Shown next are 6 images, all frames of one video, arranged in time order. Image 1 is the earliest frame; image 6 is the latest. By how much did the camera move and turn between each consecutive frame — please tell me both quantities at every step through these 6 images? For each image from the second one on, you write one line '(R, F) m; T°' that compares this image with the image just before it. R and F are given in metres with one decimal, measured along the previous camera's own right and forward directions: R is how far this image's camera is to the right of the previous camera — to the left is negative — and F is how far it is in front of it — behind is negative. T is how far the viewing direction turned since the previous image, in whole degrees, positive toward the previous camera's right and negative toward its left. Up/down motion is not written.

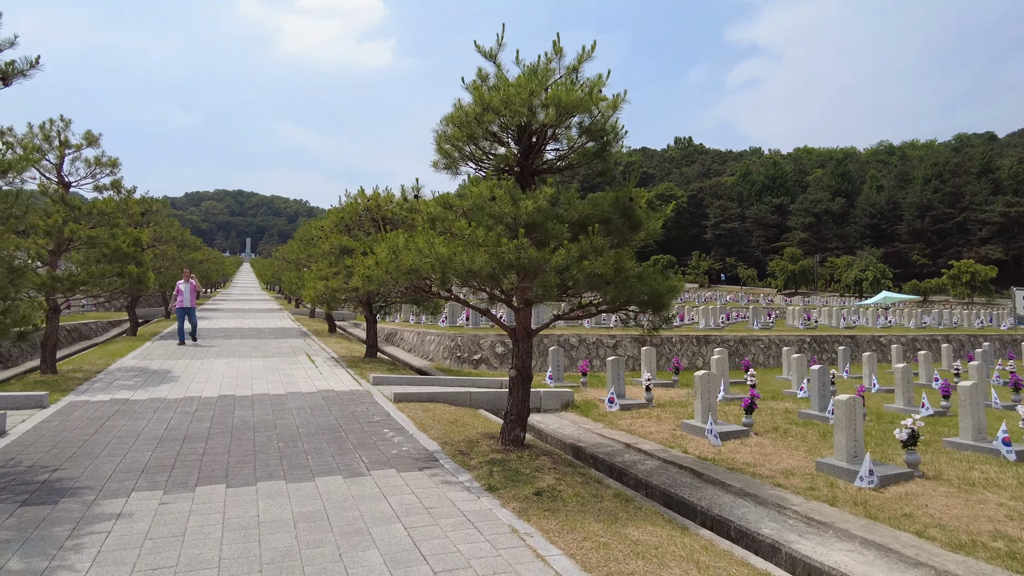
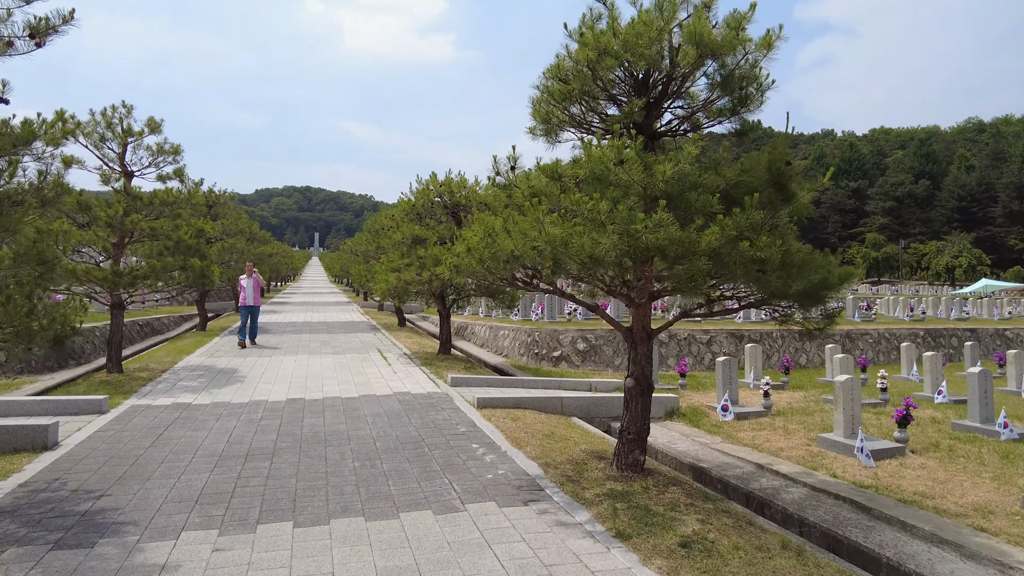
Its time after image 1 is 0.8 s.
(-0.4, +1.0) m; -5°
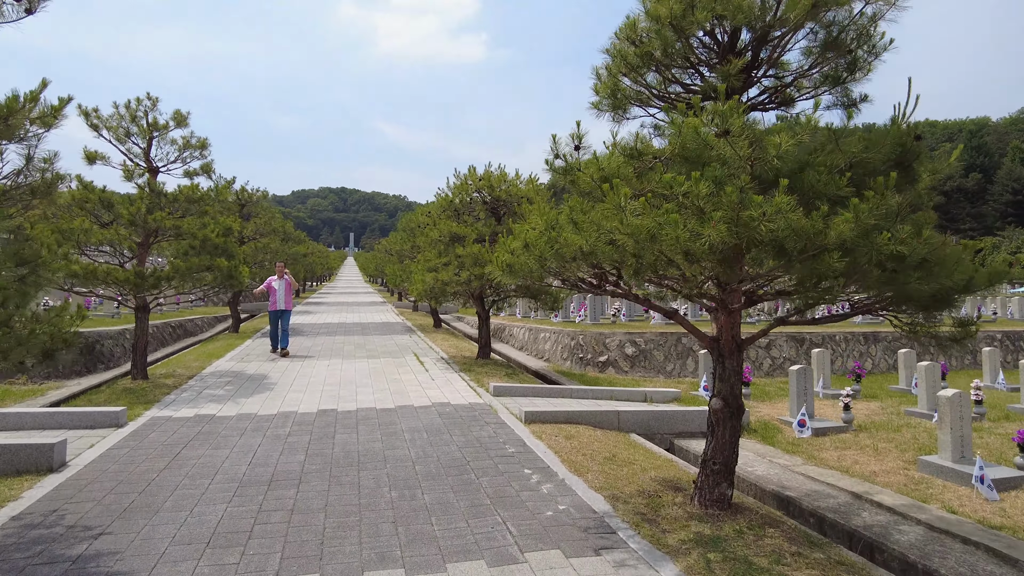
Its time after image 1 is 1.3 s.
(-0.2, +0.7) m; -3°
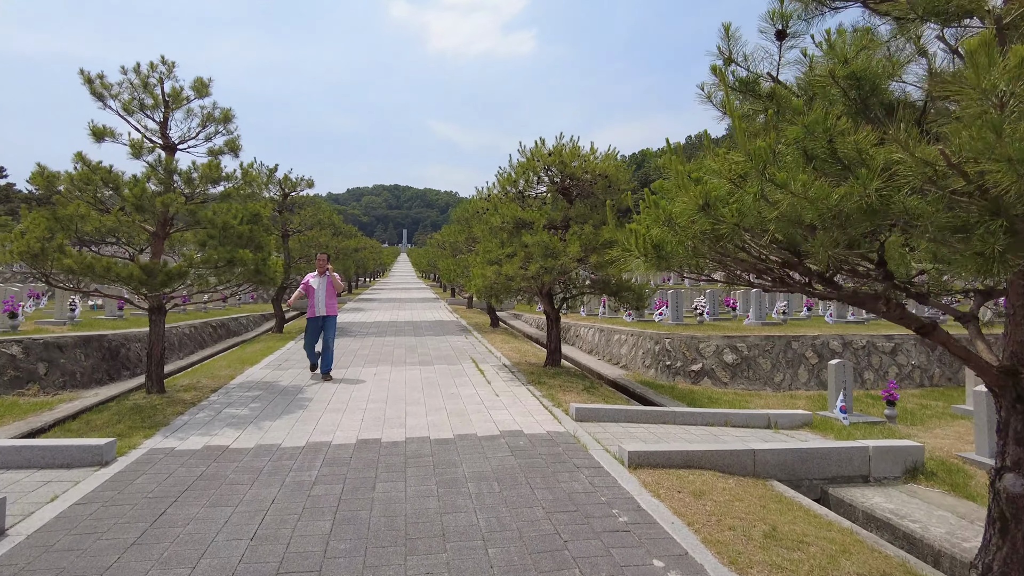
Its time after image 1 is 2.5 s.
(-0.3, +1.6) m; -4°
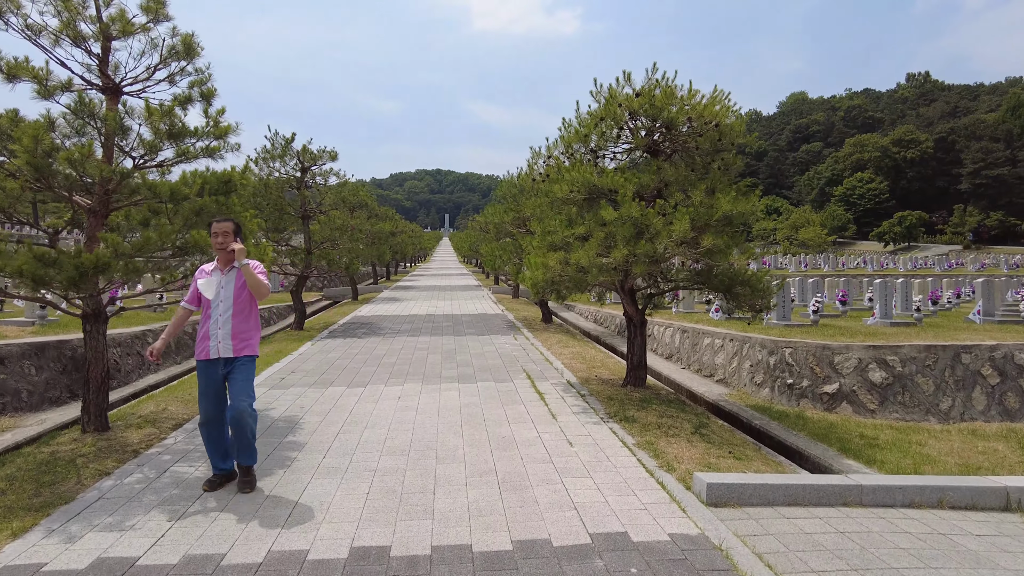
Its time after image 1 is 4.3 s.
(-0.3, +2.4) m; -4°
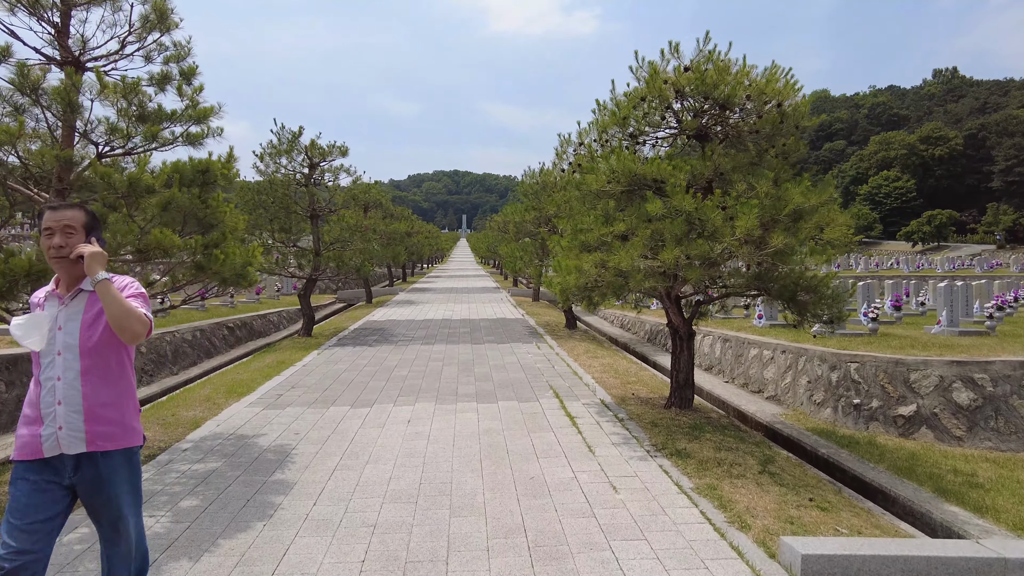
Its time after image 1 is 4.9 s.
(-0.1, +0.9) m; -1°
